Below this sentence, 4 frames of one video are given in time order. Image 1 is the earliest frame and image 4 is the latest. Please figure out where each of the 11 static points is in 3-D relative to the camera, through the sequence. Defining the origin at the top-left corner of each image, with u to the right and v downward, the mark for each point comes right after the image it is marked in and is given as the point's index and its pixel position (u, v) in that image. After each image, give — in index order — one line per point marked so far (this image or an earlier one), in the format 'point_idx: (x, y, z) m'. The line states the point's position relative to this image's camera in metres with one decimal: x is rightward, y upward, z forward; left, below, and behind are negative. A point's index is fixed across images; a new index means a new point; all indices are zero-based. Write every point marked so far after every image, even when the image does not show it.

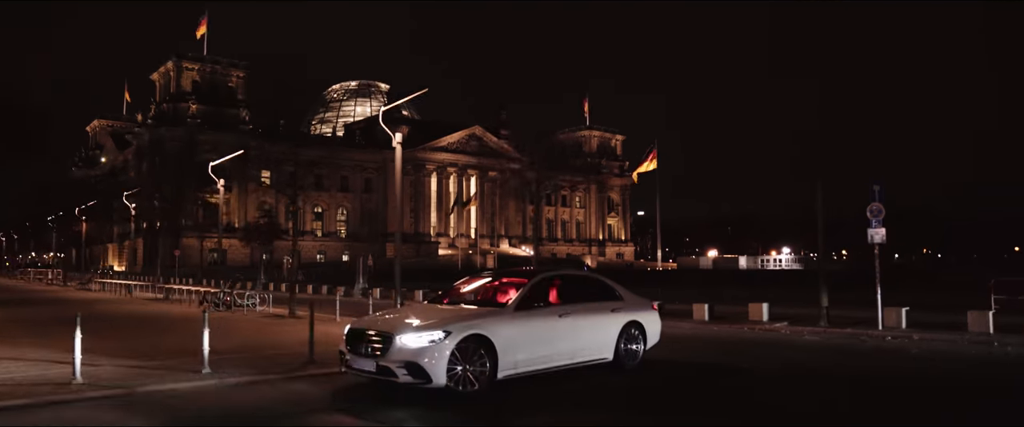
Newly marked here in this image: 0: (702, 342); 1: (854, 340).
0: (+4.3, -3.0, +18.1) m
1: (+8.4, -3.1, +19.4) m
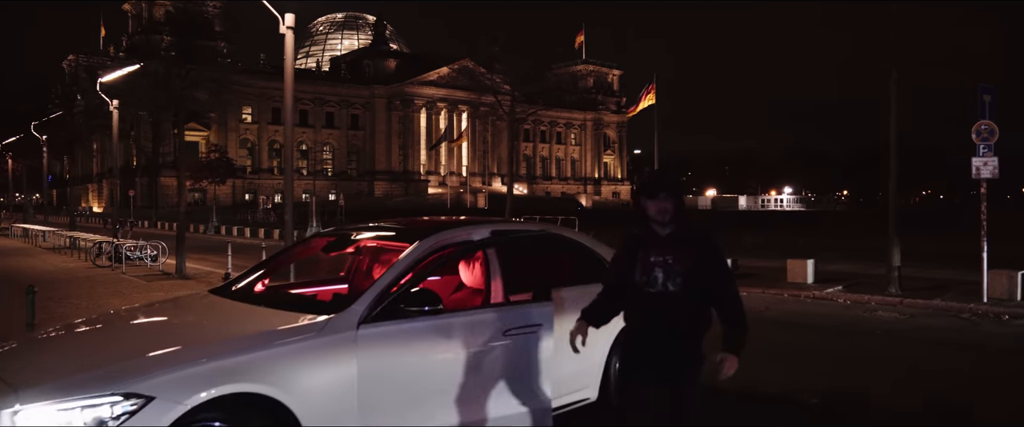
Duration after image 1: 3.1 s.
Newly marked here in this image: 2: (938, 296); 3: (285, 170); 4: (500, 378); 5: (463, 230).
0: (+3.3, -1.8, +11.9) m
1: (+7.5, -1.8, +13.3) m
2: (+8.1, -1.6, +15.0) m
3: (-4.3, +0.9, +14.8) m
4: (-0.1, -1.0, +4.8) m
5: (-0.4, -0.1, +5.5) m
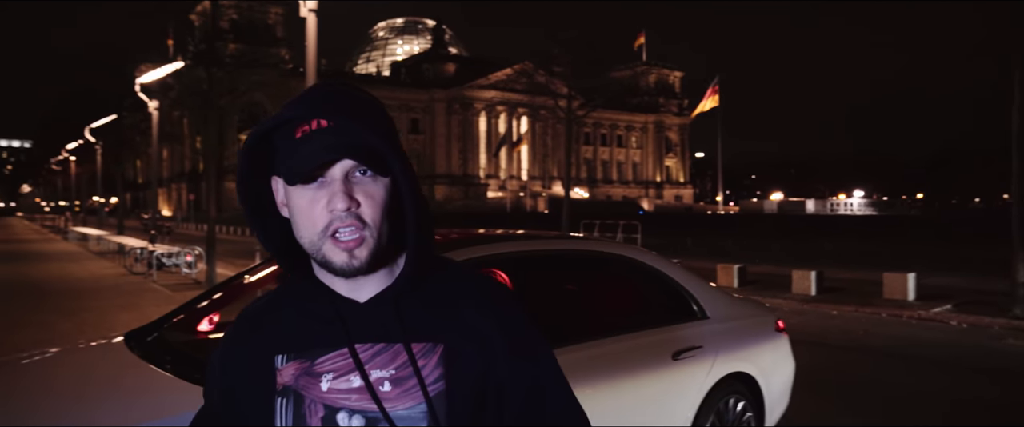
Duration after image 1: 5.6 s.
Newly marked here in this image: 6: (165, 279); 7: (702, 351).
0: (+4.0, -1.9, +9.8) m
1: (+8.2, -1.9, +10.9) m
2: (+9.0, -1.7, +12.6) m
3: (-3.4, +0.8, +13.3) m
4: (+0.1, -1.1, +2.9) m
5: (-0.2, -0.2, +3.8) m
6: (-8.5, -1.6, +19.5) m
7: (+1.1, -0.8, +4.6) m
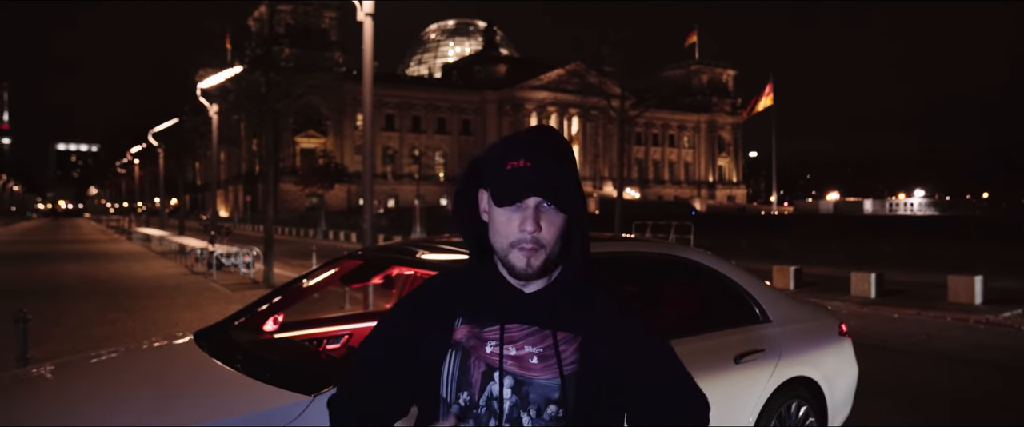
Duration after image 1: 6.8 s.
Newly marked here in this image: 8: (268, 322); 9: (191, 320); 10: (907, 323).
0: (+4.6, -1.9, +9.6) m
1: (+8.9, -1.9, +10.4) m
2: (+9.8, -1.7, +12.0) m
3: (-2.5, +0.8, +13.4) m
4: (+0.3, -1.1, +2.9) m
5: (0.0, -0.2, +3.8) m
6: (-7.2, -1.6, +20.0) m
7: (+1.5, -0.8, +4.6) m
8: (-1.5, -0.7, +4.8) m
9: (-5.3, -1.7, +13.1) m
10: (+6.7, -1.9, +13.3) m
